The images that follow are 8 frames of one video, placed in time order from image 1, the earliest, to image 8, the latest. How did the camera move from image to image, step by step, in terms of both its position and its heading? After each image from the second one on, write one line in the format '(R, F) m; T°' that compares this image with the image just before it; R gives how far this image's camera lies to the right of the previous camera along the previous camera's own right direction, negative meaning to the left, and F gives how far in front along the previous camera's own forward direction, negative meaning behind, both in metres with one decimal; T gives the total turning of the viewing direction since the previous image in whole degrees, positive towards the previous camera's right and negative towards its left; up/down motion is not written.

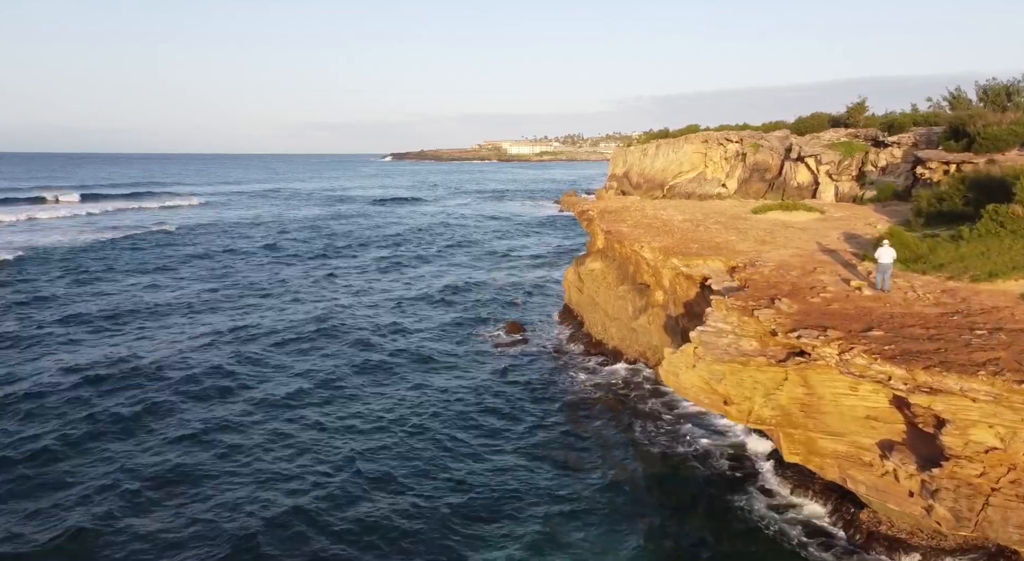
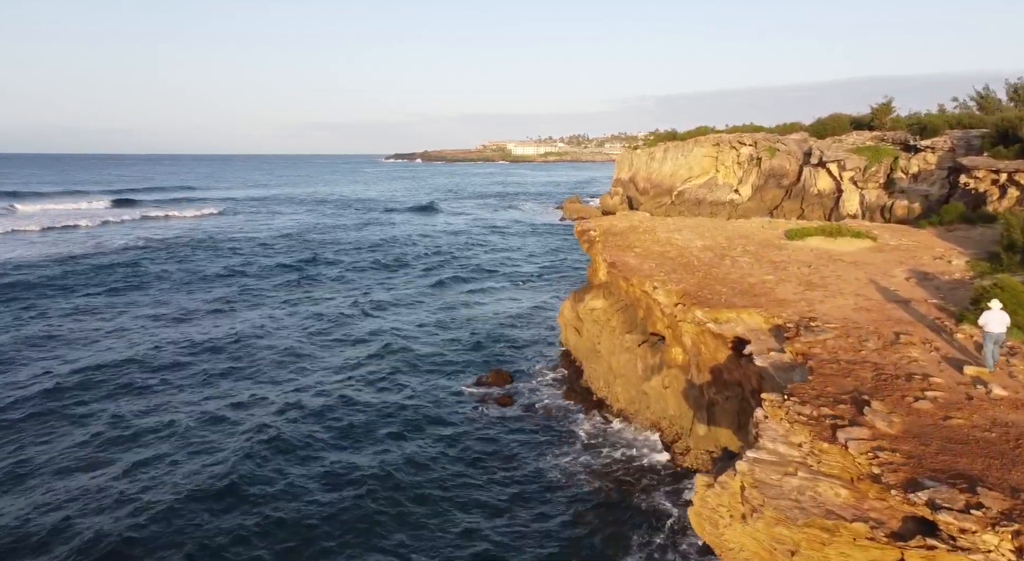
(+0.5, +3.5) m; 0°
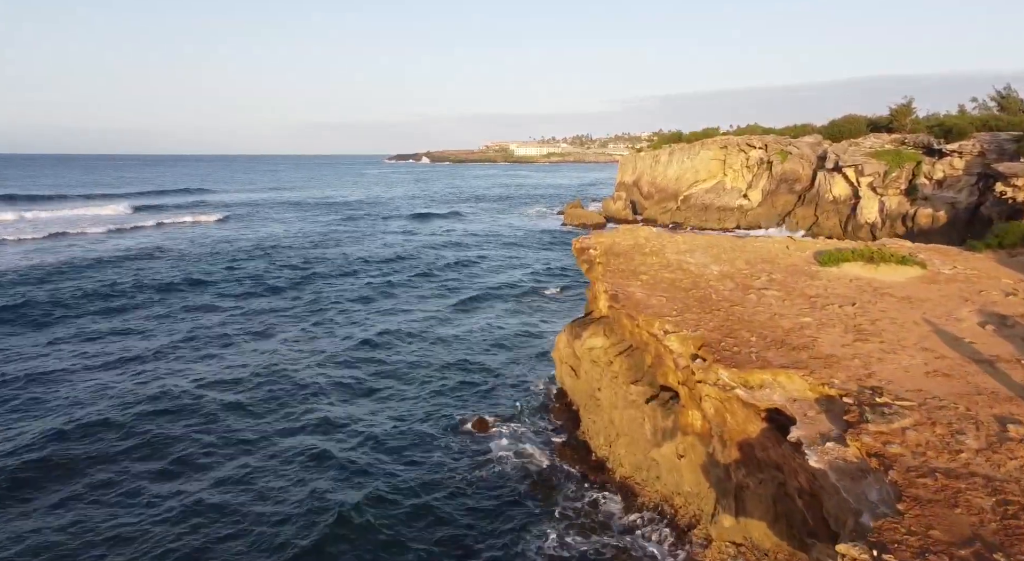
(+0.4, +2.5) m; 0°
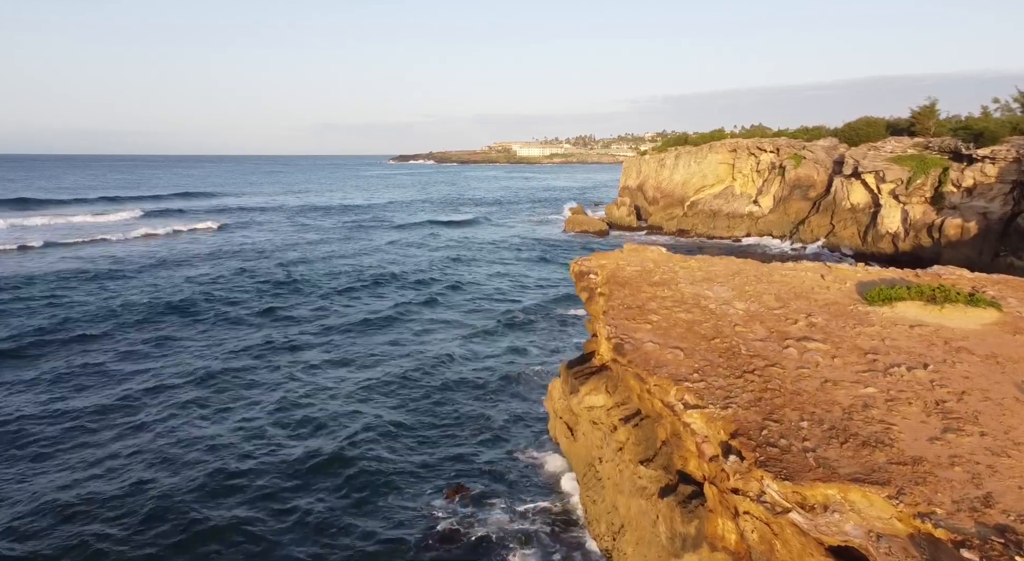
(+0.4, +2.5) m; 0°
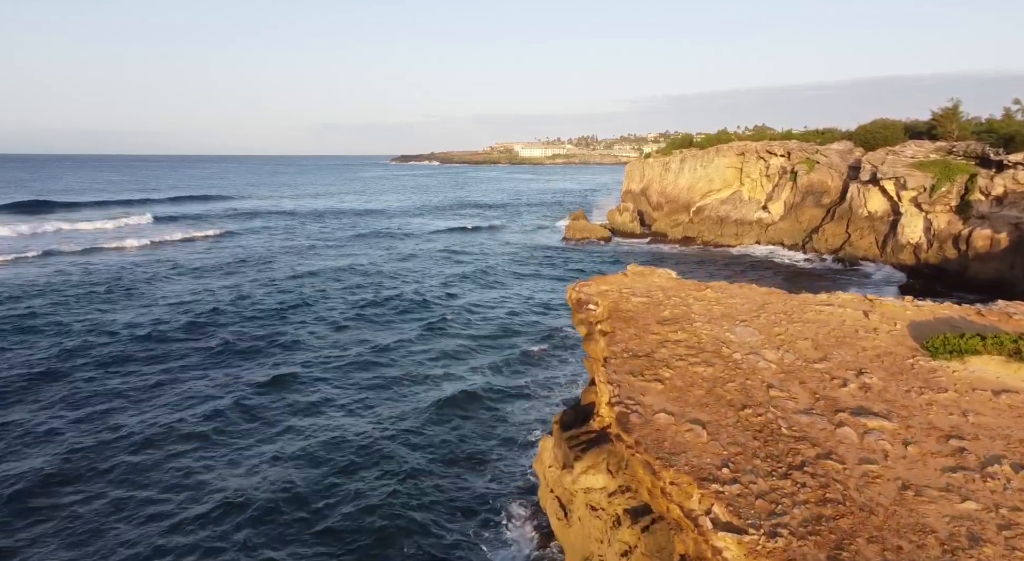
(+0.3, +2.3) m; 0°
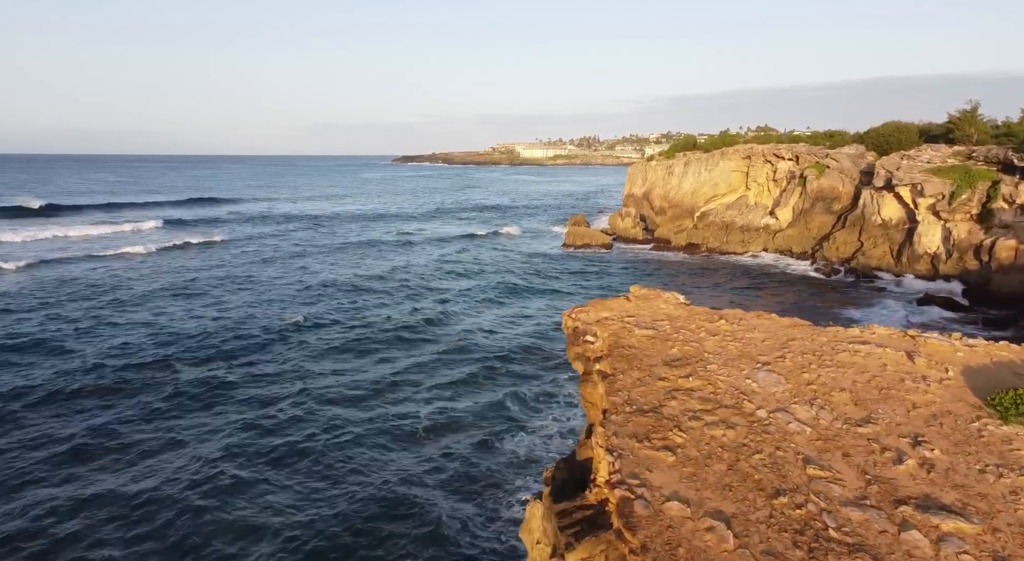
(+0.3, +1.7) m; 0°
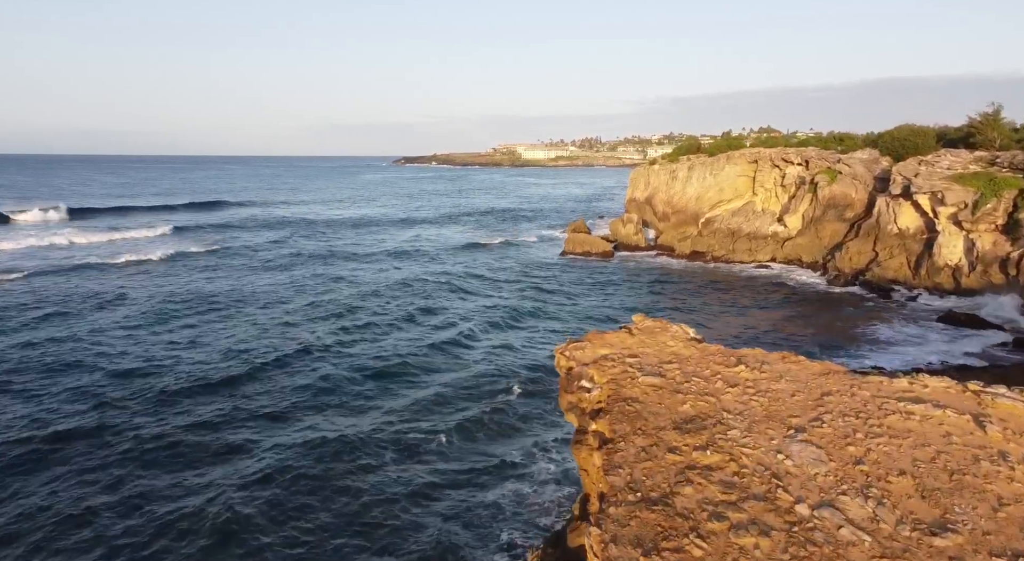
(+0.3, +1.9) m; 0°
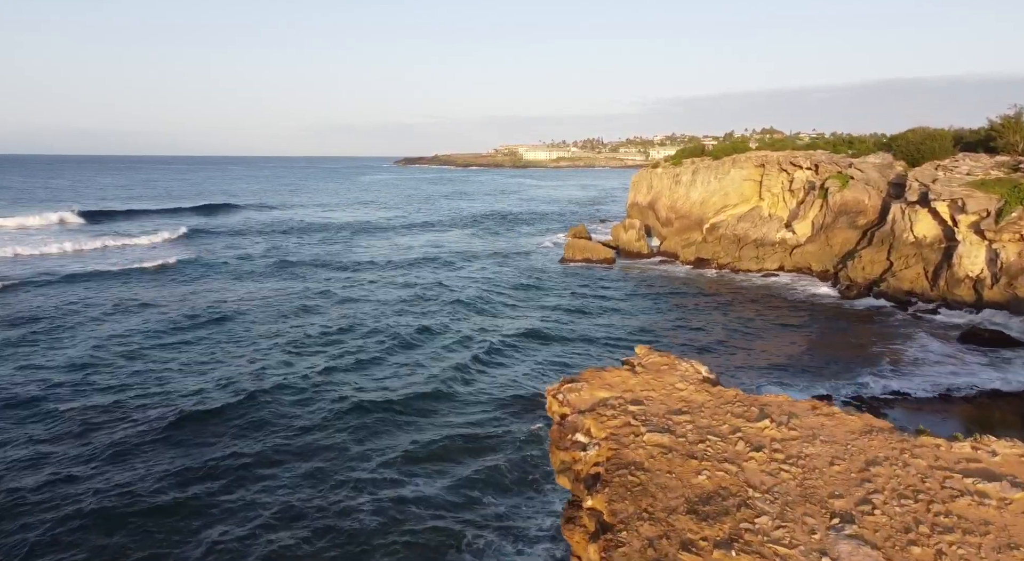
(+0.3, +1.7) m; 0°
